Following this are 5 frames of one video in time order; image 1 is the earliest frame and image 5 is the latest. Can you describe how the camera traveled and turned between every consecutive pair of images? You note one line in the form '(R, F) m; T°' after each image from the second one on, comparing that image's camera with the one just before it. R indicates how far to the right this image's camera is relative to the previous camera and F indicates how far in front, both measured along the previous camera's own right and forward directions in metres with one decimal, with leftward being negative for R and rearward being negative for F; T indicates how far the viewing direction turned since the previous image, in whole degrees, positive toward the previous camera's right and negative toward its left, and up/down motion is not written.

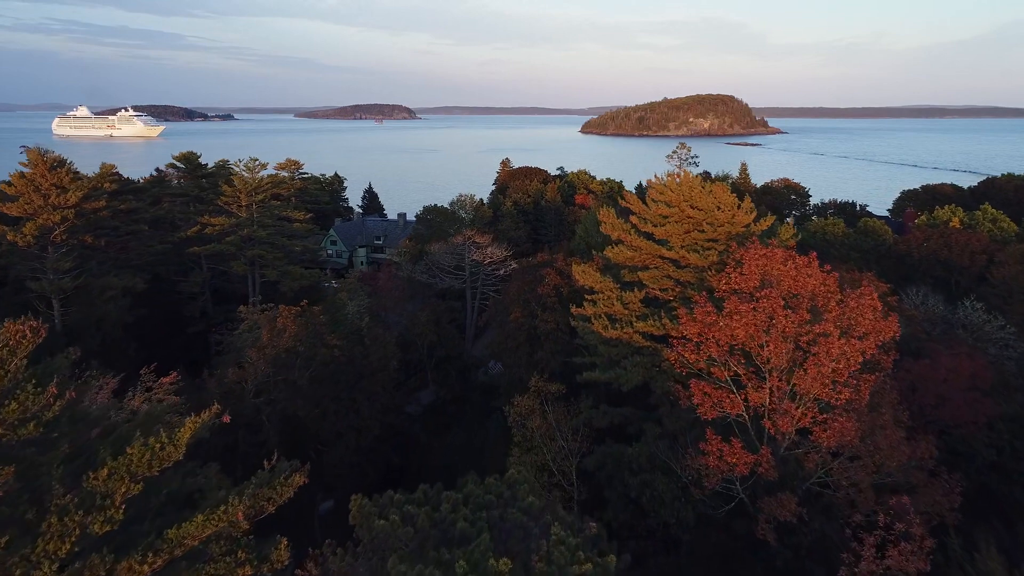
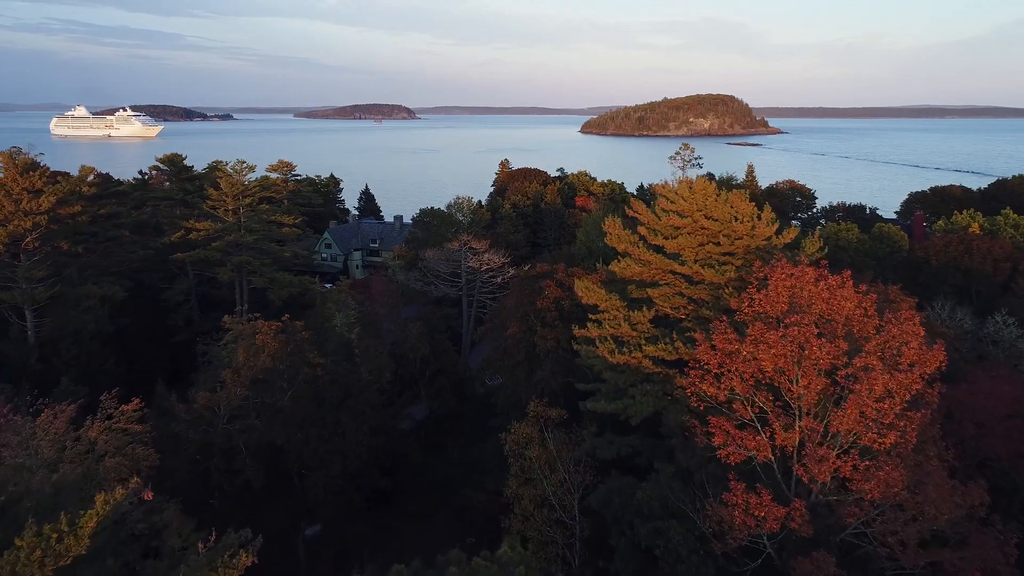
(+0.1, +1.6) m; 0°
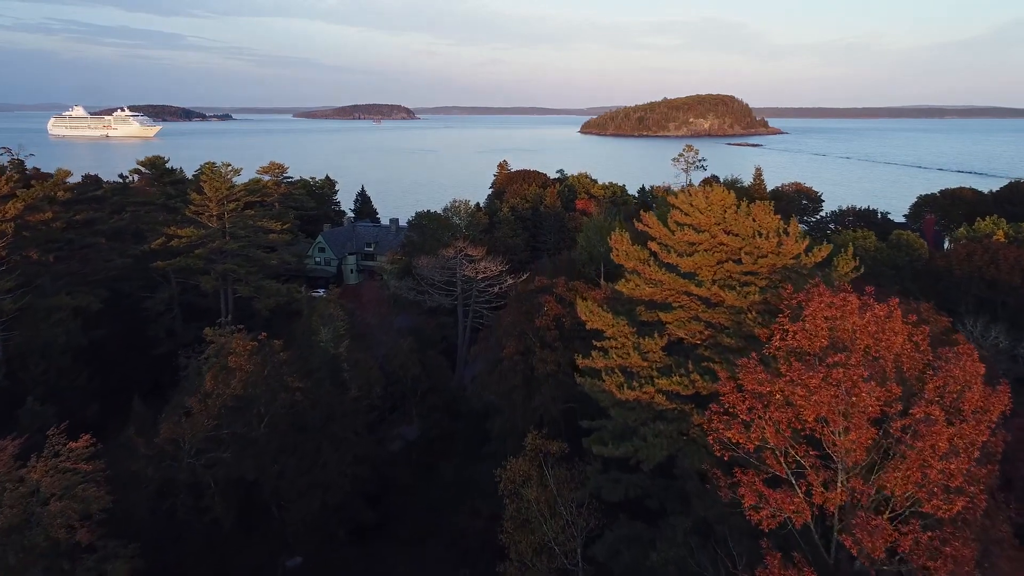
(+0.1, +1.7) m; 0°
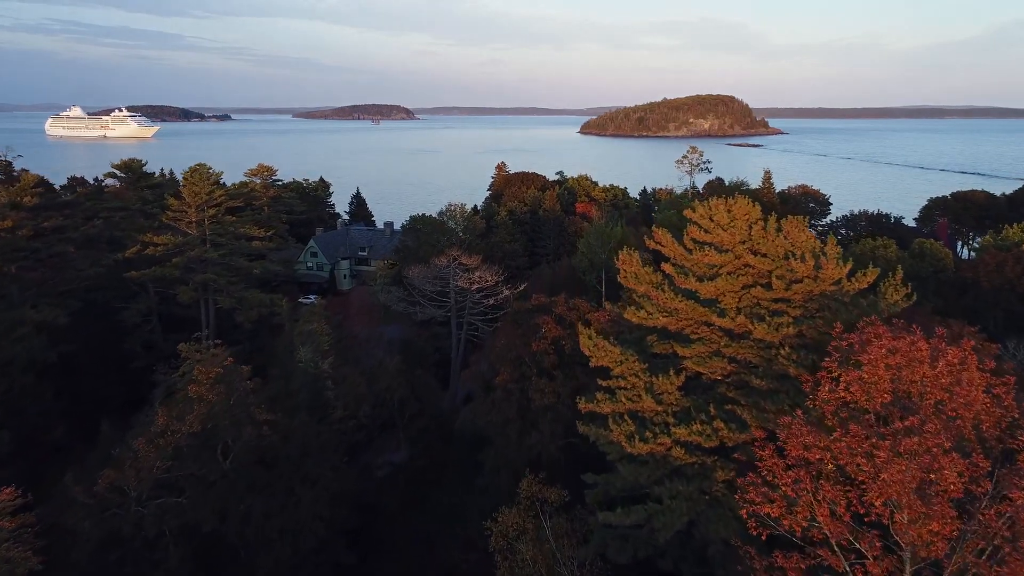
(+0.2, +2.0) m; 0°
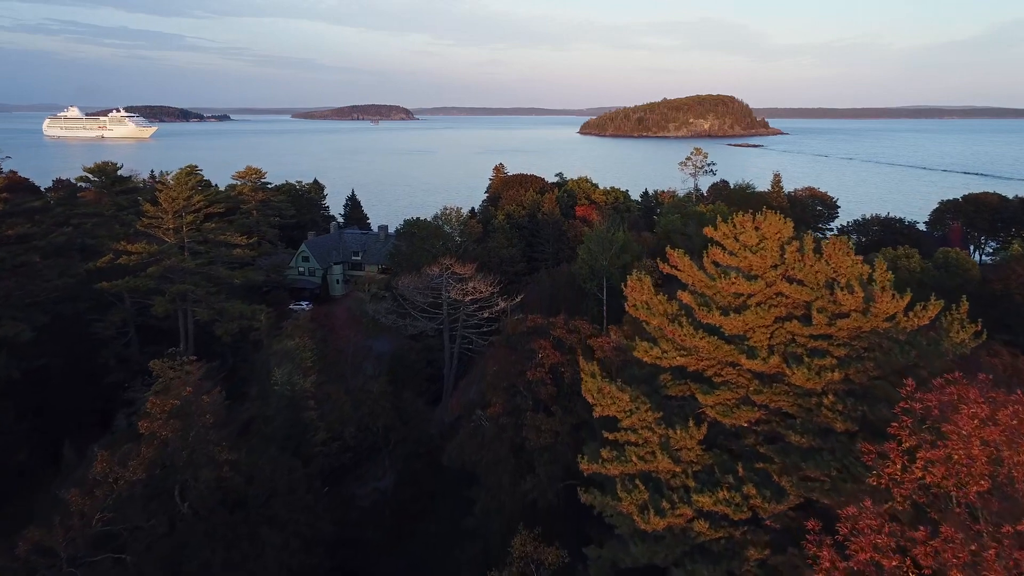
(+0.2, +1.9) m; 0°
